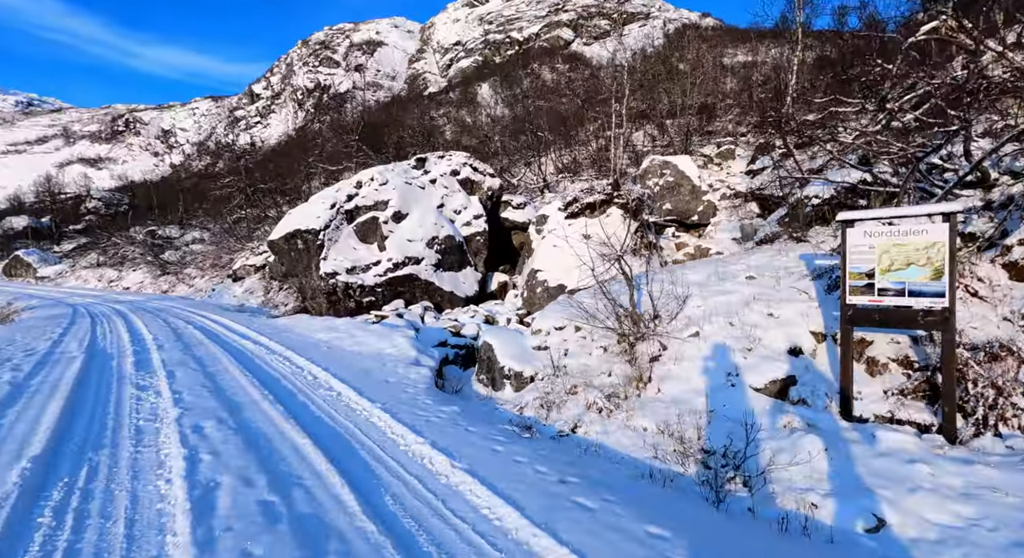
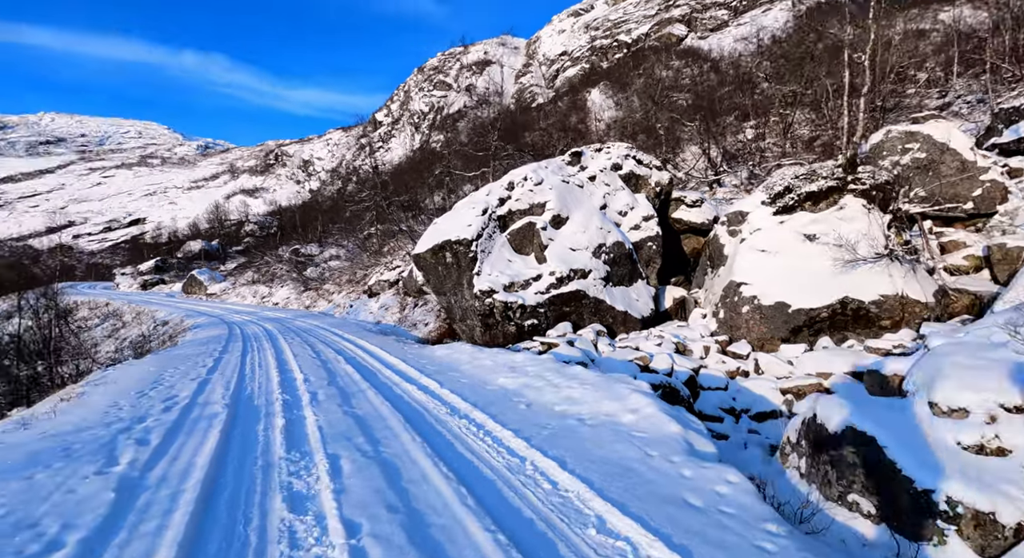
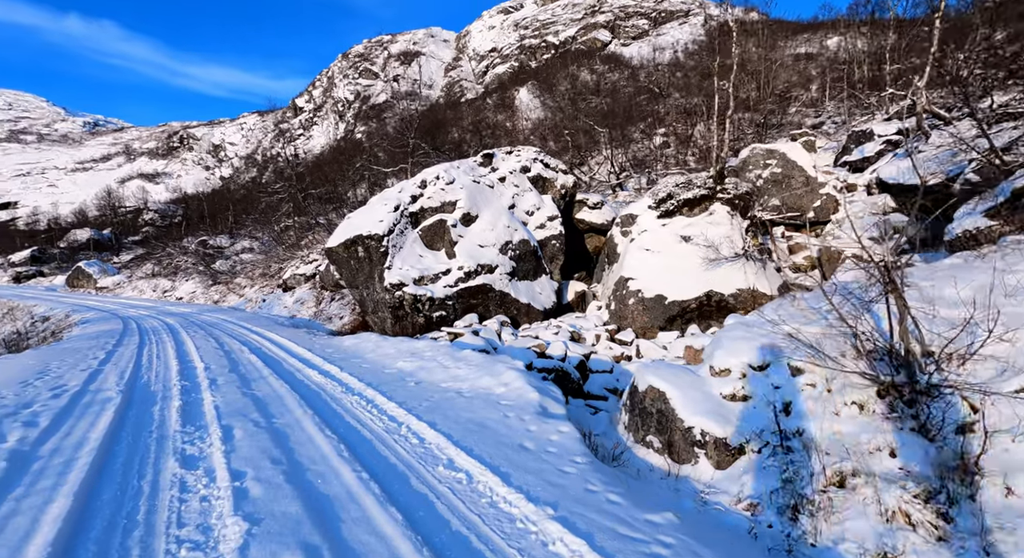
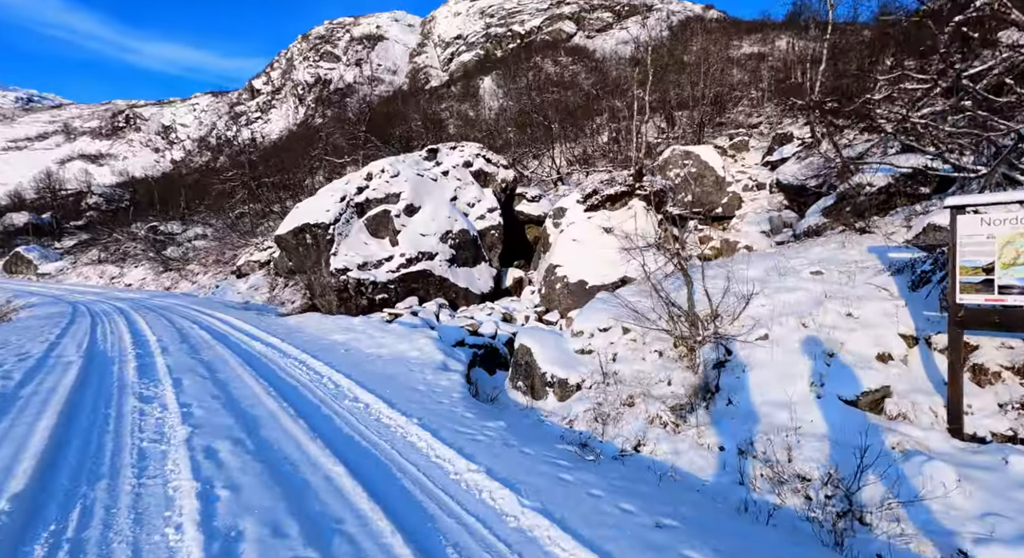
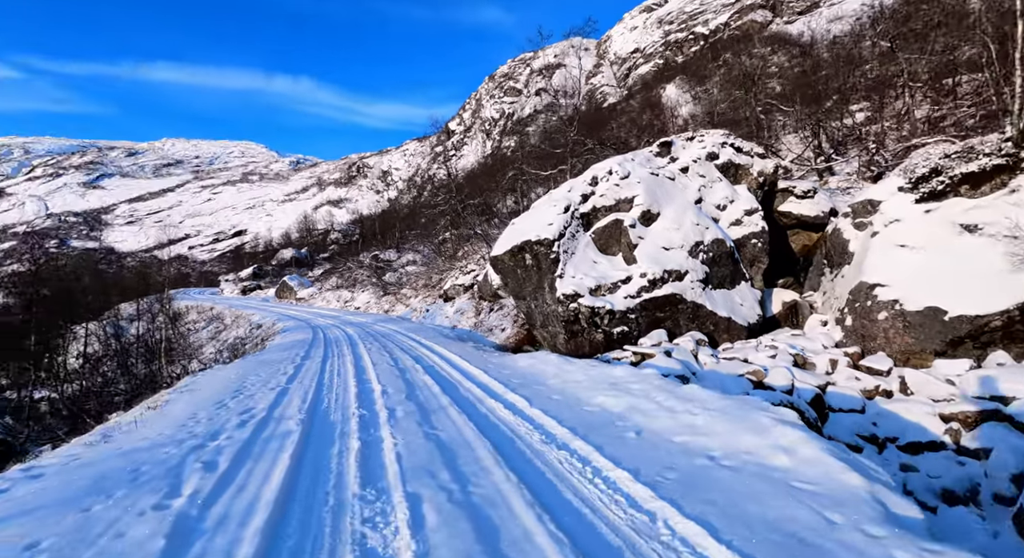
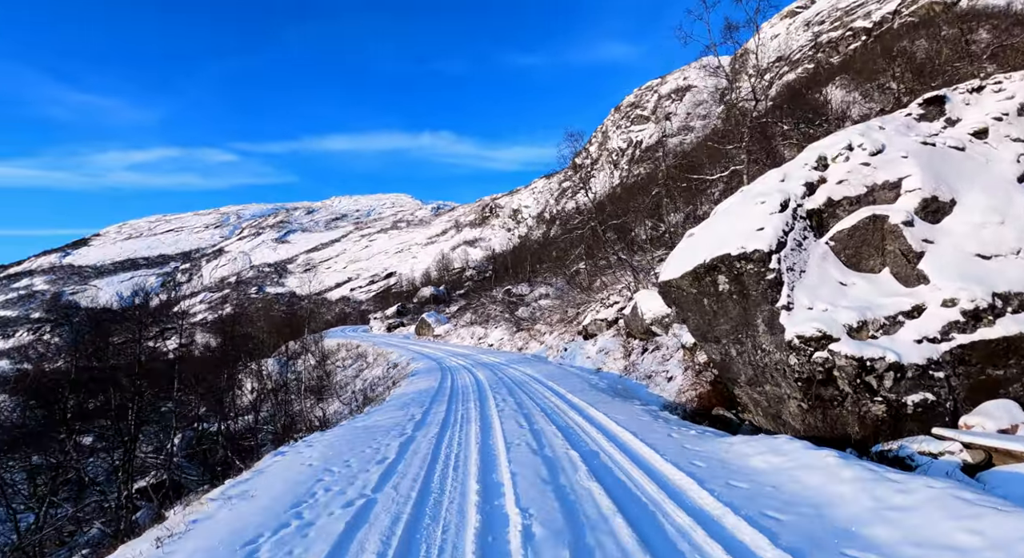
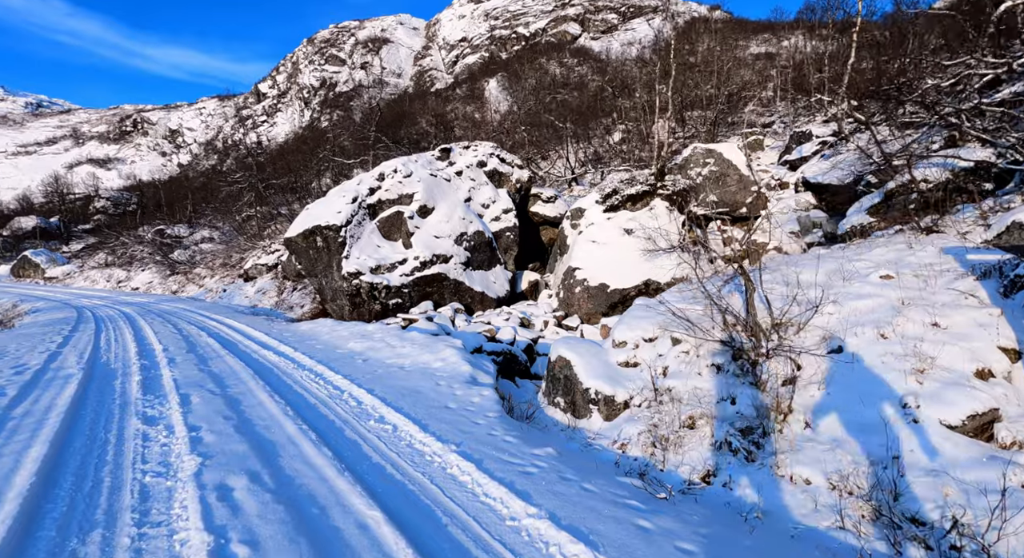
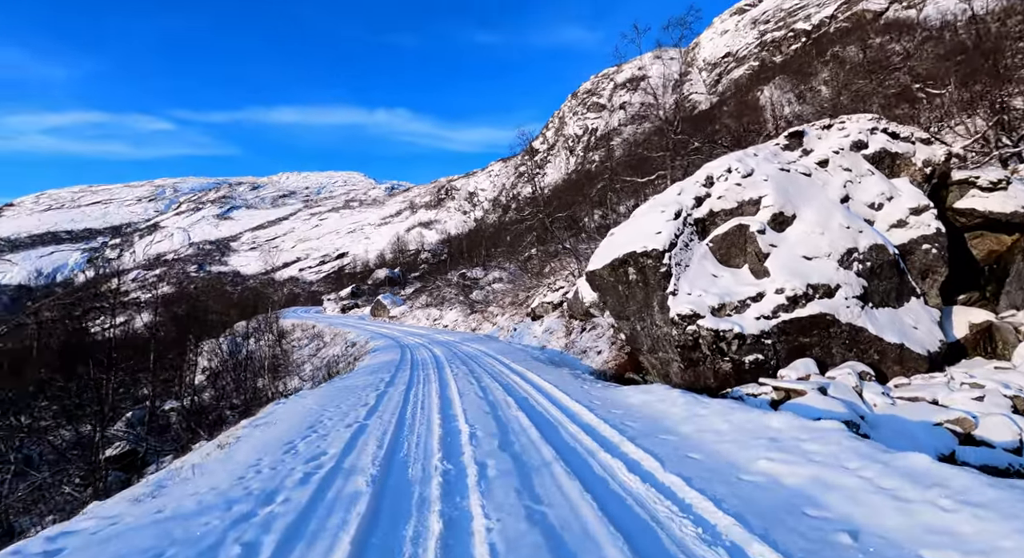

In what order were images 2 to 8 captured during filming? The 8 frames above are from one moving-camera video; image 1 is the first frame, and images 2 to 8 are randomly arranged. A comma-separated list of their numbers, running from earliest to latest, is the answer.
4, 7, 3, 2, 5, 8, 6
